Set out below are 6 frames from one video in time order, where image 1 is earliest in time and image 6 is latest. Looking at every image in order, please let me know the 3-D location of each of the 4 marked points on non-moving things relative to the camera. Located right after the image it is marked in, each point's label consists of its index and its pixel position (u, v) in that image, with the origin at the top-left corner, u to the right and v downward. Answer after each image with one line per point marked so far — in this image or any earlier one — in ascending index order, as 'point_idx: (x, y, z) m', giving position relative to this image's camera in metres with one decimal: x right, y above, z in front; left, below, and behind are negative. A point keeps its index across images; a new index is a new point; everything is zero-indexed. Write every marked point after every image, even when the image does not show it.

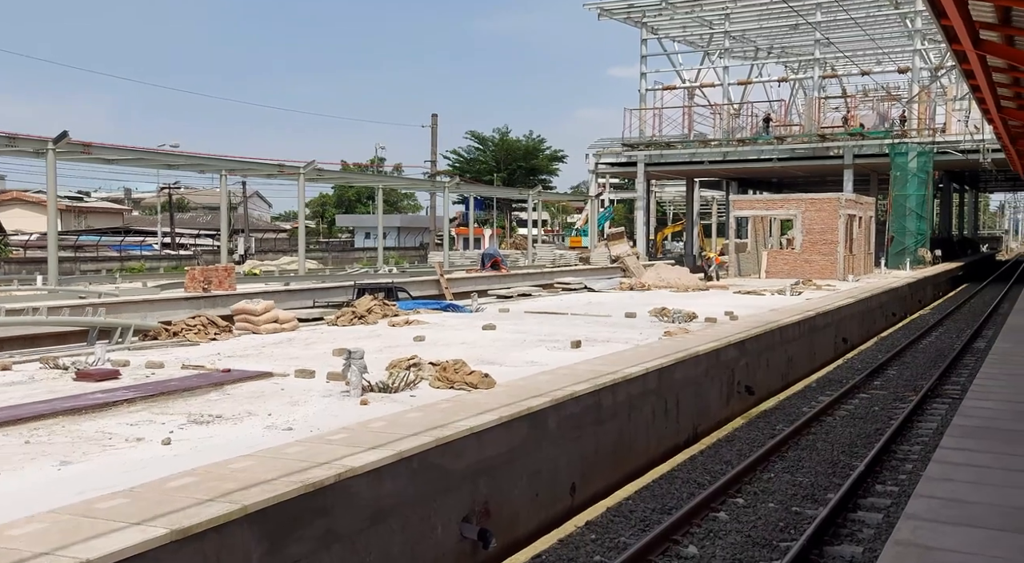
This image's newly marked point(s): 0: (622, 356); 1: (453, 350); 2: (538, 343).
0: (+1.4, -0.9, +12.4) m
1: (-0.8, -0.9, +12.4) m
2: (+0.3, -0.8, +13.5) m
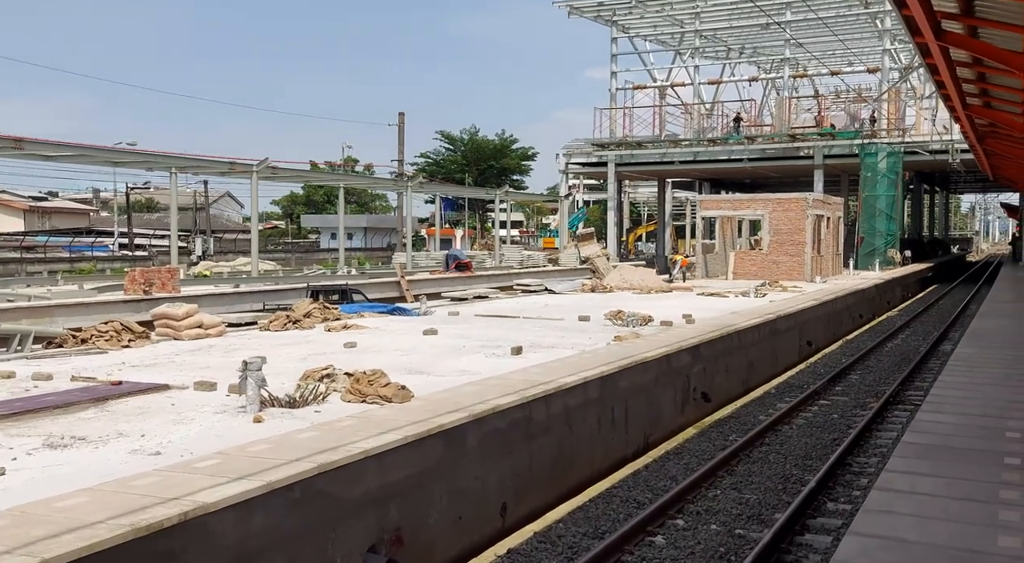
0: (+0.6, -0.9, +11.6) m
1: (-1.5, -0.9, +11.6) m
2: (-0.5, -0.9, +12.7) m
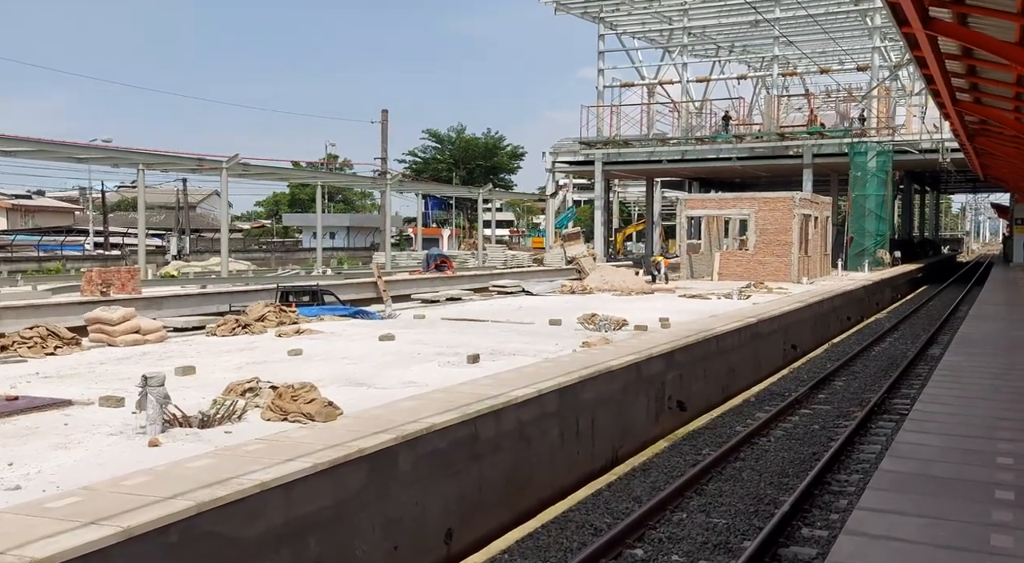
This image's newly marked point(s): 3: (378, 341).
0: (+0.1, -1.0, +10.8) m
1: (-2.0, -0.9, +10.8) m
2: (-1.0, -0.9, +11.8) m
3: (-1.8, -0.8, +13.7) m
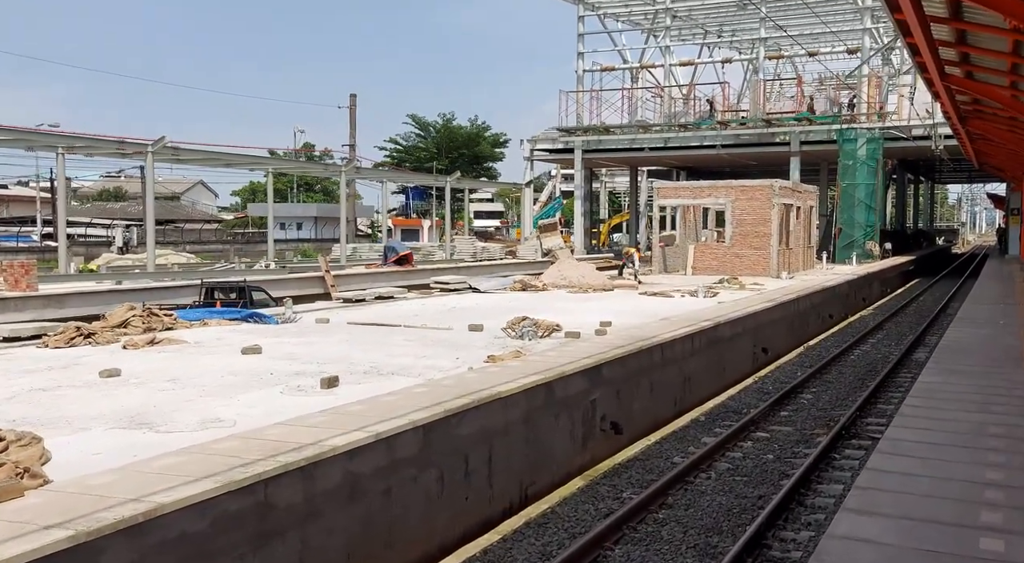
0: (-1.1, -1.0, +8.4) m
1: (-3.3, -1.0, +8.4) m
2: (-2.2, -0.9, +9.5) m
3: (-3.1, -0.8, +11.3) m
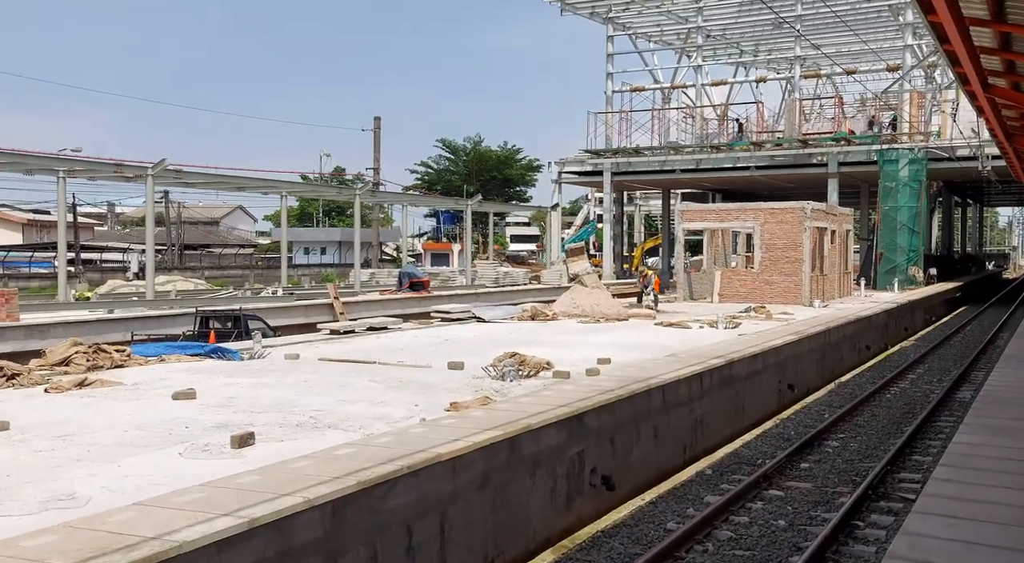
0: (-1.6, -1.3, +7.0) m
1: (-3.7, -1.3, +7.0) m
2: (-2.6, -1.2, +8.1) m
3: (-3.4, -1.2, +10.0) m
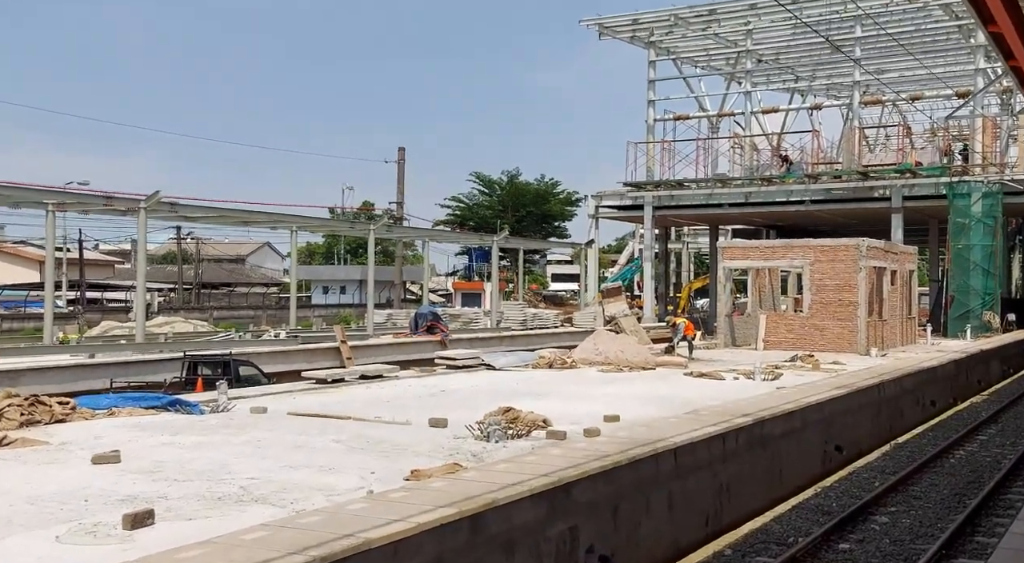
0: (-1.8, -1.5, +5.0) m
1: (-3.9, -1.5, +5.2) m
2: (-2.7, -1.5, +6.2) m
3: (-3.5, -1.5, +8.1) m
